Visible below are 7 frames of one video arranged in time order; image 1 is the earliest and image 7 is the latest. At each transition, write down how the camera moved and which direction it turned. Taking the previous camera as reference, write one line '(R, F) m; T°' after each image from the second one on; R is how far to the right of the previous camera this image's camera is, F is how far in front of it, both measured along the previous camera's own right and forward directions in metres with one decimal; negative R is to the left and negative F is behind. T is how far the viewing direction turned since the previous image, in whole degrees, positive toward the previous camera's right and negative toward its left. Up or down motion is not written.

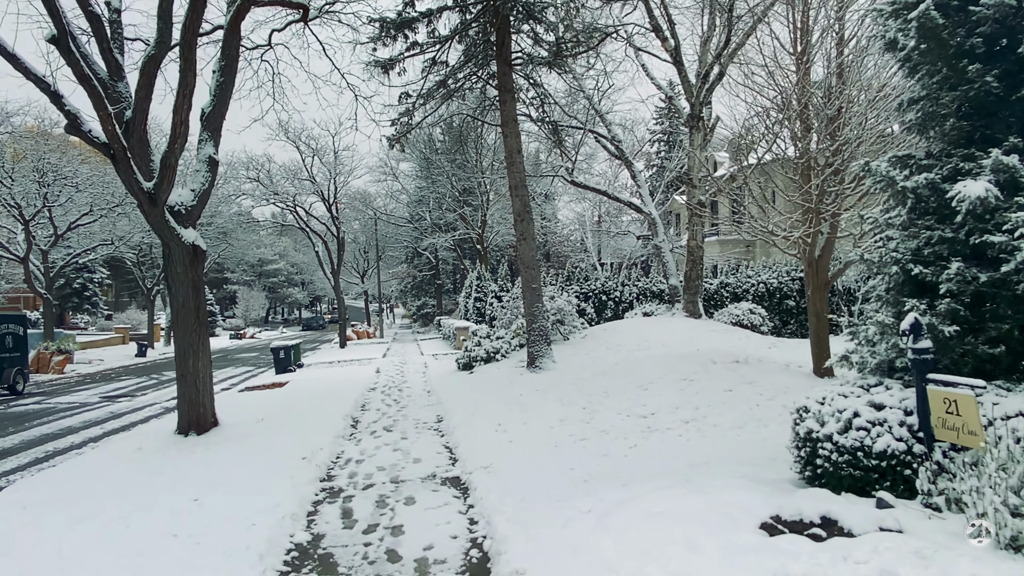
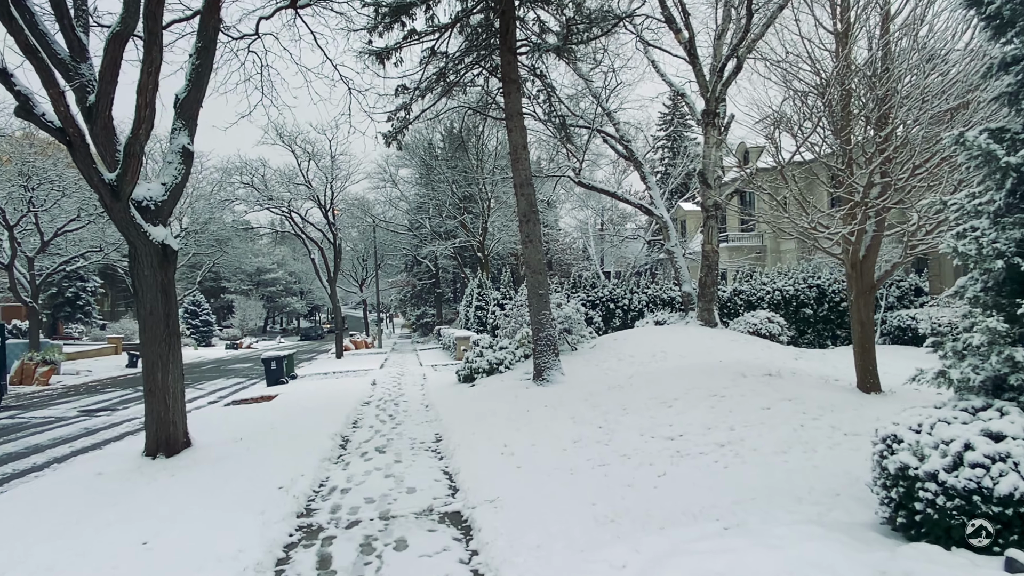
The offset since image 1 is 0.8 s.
(-0.1, +0.8) m; 0°
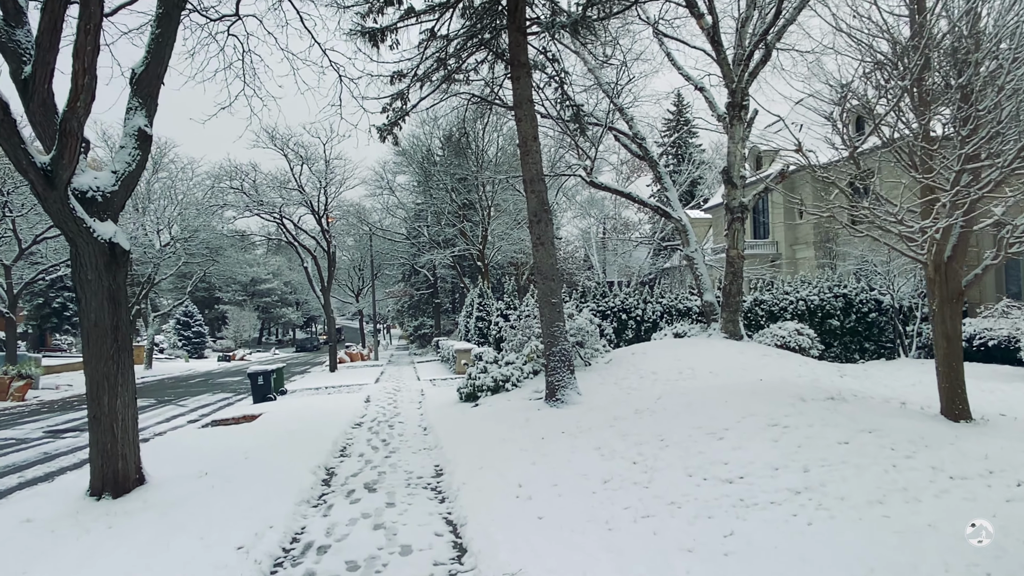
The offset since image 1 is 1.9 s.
(-0.1, +1.1) m; 0°
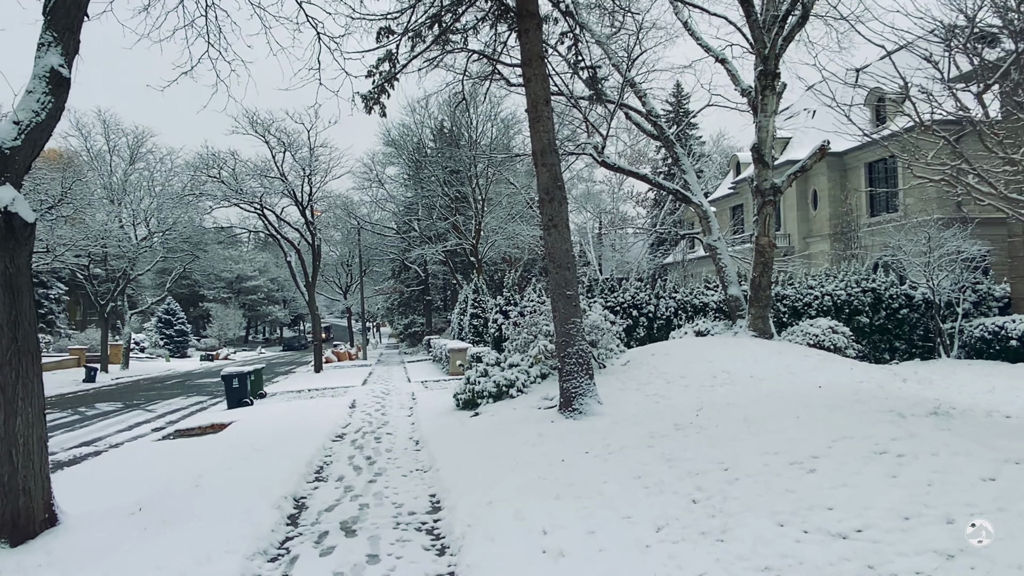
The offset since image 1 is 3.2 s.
(-0.2, +1.4) m; +1°
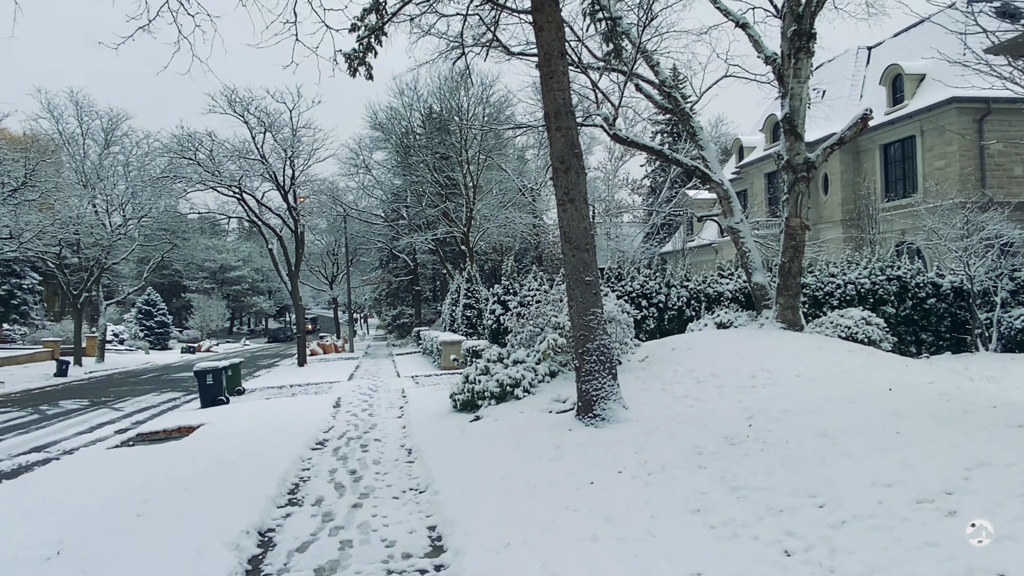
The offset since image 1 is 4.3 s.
(-0.2, +1.1) m; +1°
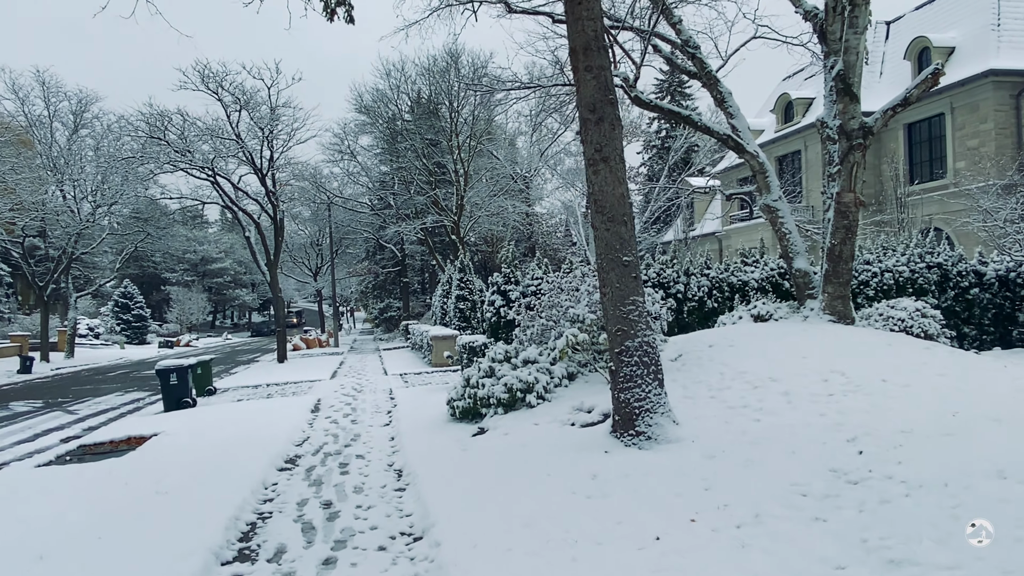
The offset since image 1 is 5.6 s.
(-0.2, +1.4) m; +1°
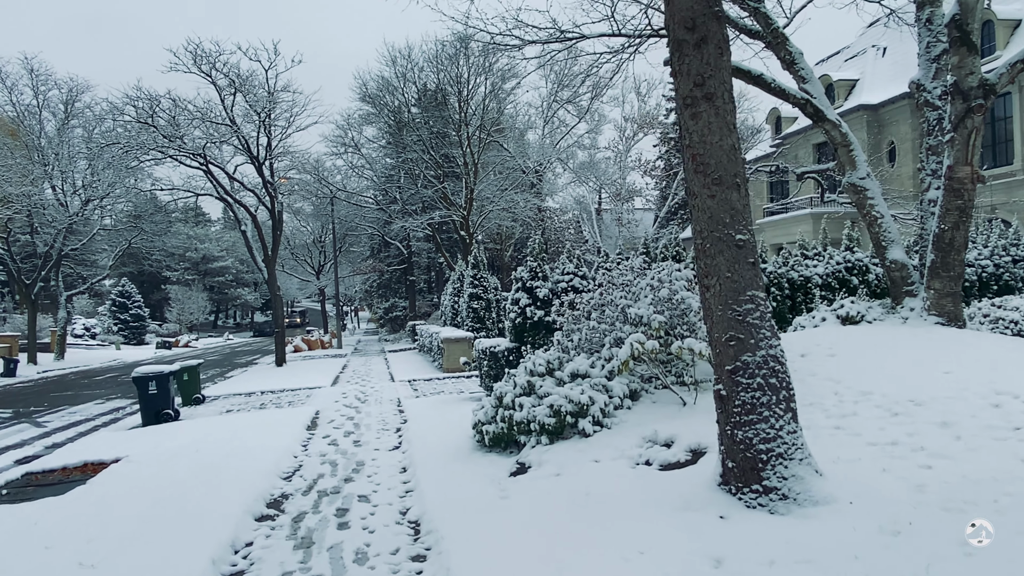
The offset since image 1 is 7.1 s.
(-0.3, +1.5) m; 0°
